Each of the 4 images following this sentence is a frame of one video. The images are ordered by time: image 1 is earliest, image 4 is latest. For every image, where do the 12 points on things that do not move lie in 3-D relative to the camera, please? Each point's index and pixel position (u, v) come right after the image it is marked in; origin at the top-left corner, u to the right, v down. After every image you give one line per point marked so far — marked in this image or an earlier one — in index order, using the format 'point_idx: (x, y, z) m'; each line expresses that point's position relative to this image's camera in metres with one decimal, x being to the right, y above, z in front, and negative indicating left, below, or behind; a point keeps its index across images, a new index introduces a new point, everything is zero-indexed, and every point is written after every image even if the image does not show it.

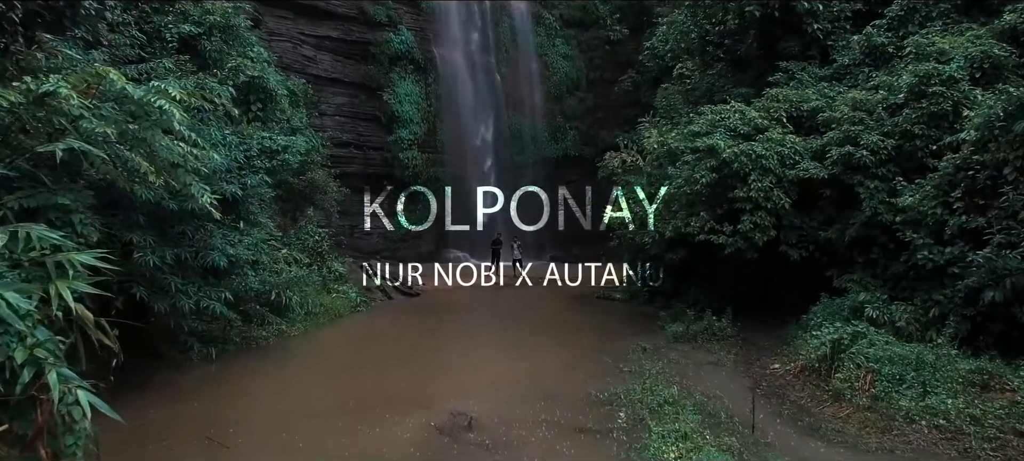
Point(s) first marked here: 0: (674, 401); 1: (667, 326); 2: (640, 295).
0: (+1.4, -1.4, +5.2) m
1: (+2.2, -1.4, +8.7) m
2: (+2.5, -1.3, +12.1) m
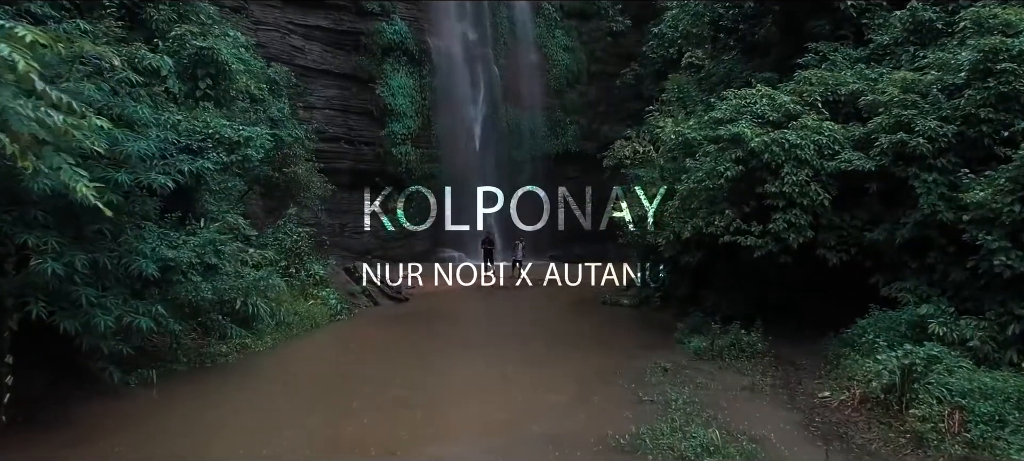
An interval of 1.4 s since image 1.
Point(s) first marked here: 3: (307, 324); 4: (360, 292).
0: (+1.4, -1.5, +4.1) m
1: (+2.2, -1.4, +7.7) m
2: (+2.5, -1.3, +11.0) m
3: (-3.0, -1.4, +9.1) m
4: (-2.9, -1.1, +11.6) m
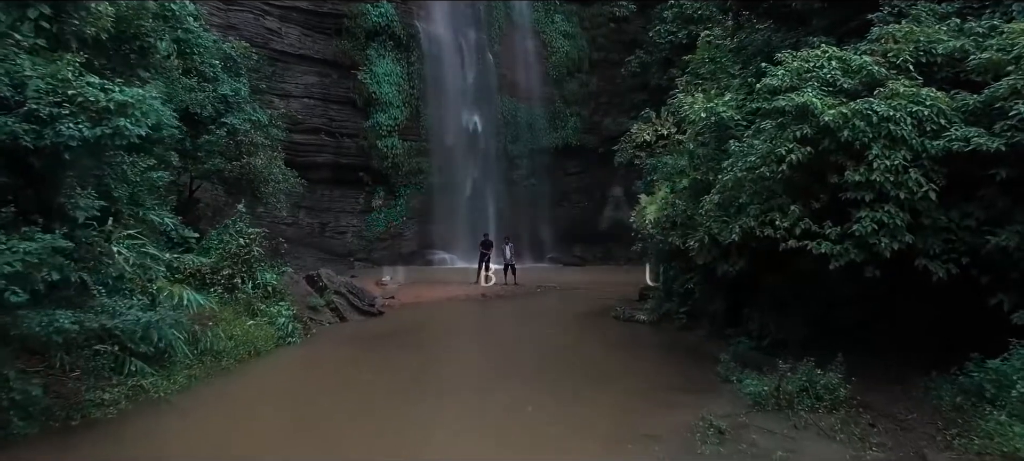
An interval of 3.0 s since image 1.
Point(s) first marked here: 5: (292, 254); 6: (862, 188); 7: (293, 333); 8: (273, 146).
0: (+1.3, -1.5, +2.2) m
1: (+2.1, -1.4, +5.7) m
2: (+2.4, -1.3, +9.1) m
3: (-3.1, -1.4, +7.2) m
4: (-3.0, -1.2, +9.7) m
5: (-6.8, -0.7, +19.0) m
6: (+3.1, +0.4, +5.4) m
7: (-3.0, -1.4, +8.3) m
8: (-5.3, +1.9, +13.7) m
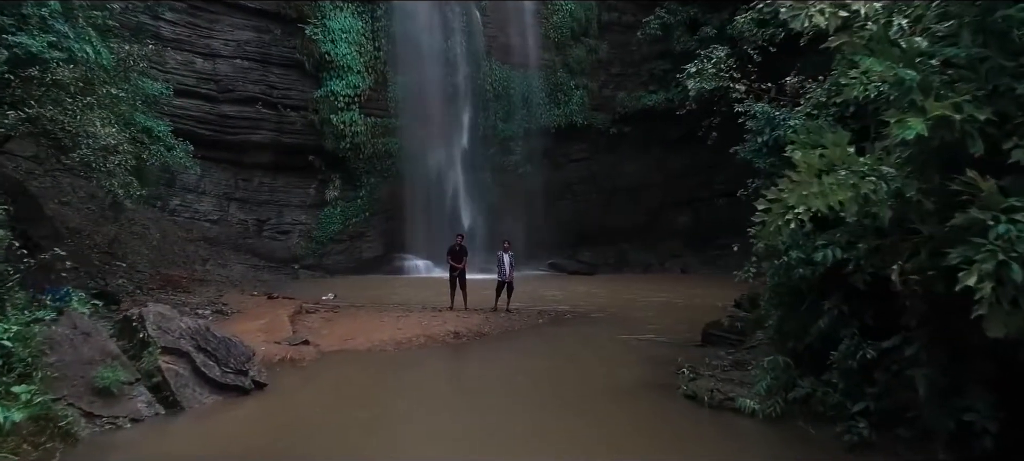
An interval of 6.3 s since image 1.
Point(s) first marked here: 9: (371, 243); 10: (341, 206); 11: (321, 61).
0: (+1.3, -1.6, -2.4) m
1: (+2.1, -1.5, +1.1) m
2: (+2.3, -1.4, +4.5) m
3: (-3.2, -1.5, +2.5) m
4: (-3.1, -1.2, +5.0) m
5: (-7.0, -0.7, +14.3) m
6: (+3.0, +0.3, +0.8) m
7: (-3.0, -1.4, +3.6) m
8: (-5.5, +1.9, +9.0) m
9: (-4.1, -0.4, +18.1) m
10: (-4.9, +0.7, +17.5) m
11: (-5.3, +4.7, +16.9) m
